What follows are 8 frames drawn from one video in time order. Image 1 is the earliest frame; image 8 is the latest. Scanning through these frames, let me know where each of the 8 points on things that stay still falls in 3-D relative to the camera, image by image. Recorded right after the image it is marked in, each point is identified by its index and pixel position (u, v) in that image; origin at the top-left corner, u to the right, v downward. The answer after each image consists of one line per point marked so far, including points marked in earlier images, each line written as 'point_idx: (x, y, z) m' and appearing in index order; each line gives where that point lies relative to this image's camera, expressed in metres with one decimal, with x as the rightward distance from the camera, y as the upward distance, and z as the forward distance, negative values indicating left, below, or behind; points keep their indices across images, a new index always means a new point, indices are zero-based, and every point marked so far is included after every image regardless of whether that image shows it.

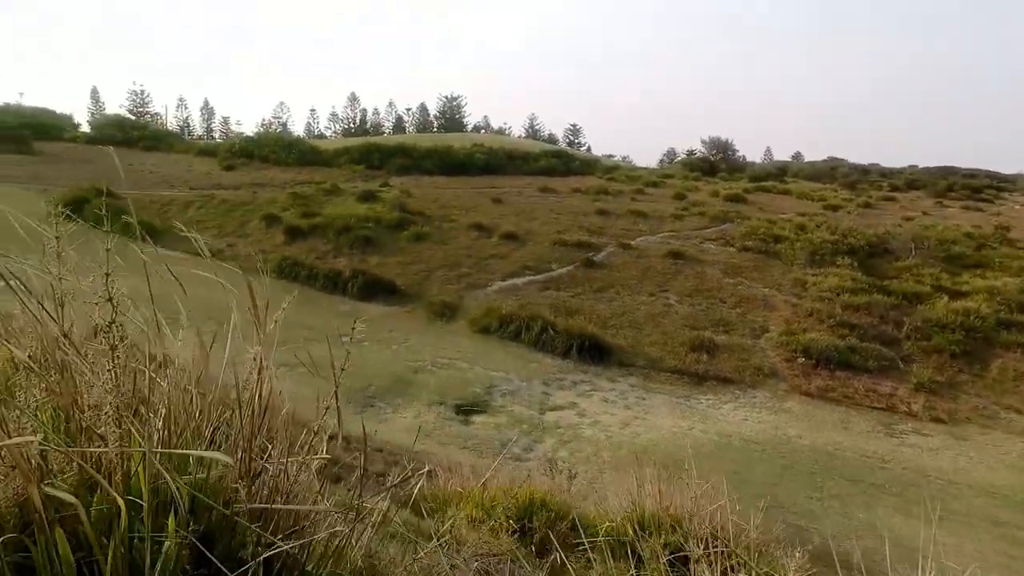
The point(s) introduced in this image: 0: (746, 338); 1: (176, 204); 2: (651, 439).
0: (+4.4, -0.9, +10.6) m
1: (-10.3, +2.7, +17.4) m
2: (+1.9, -2.0, +7.6) m
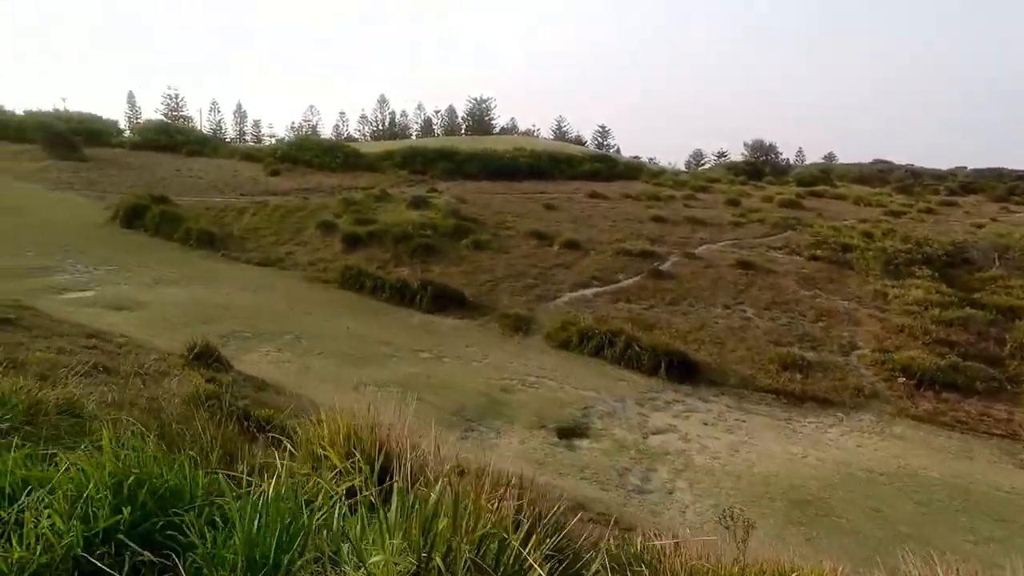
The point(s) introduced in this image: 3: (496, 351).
0: (+5.8, -1.2, +10.2) m
1: (-8.6, +2.4, +17.4) m
2: (+3.2, -2.3, +7.3) m
3: (-0.2, -1.3, +11.0) m
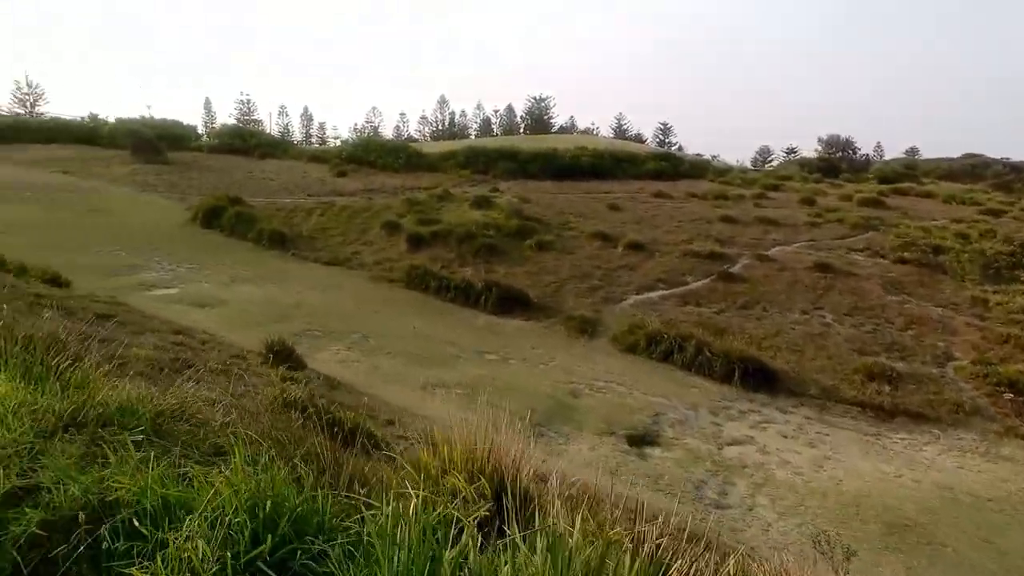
0: (+6.9, -1.3, +9.4) m
1: (-6.7, +2.5, +18.0) m
2: (+4.1, -2.4, +6.8) m
3: (+1.1, -1.3, +10.9) m
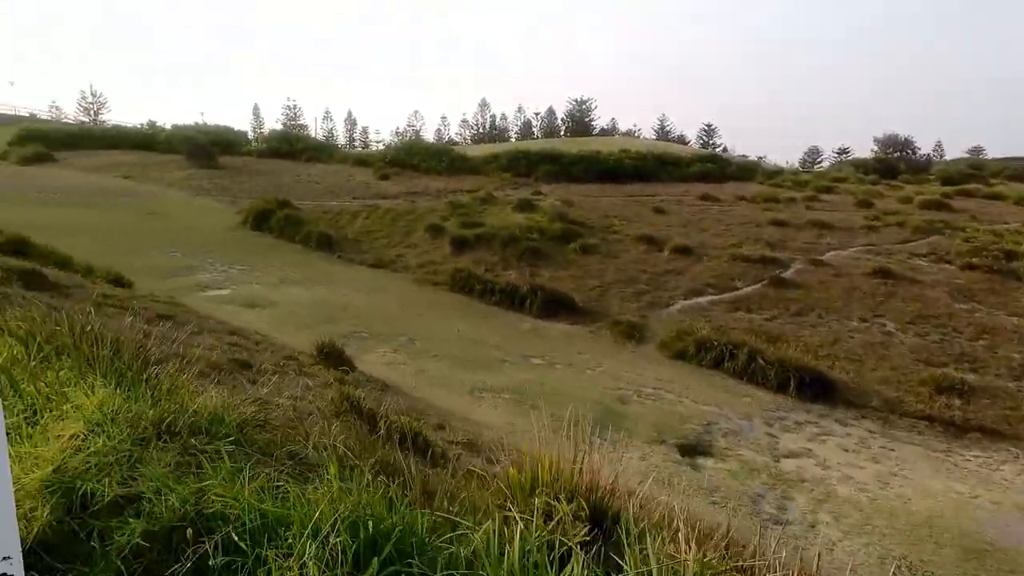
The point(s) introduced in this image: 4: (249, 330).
0: (+7.7, -1.4, +8.9) m
1: (-5.3, +2.5, +18.3) m
2: (+4.6, -2.5, +6.4) m
3: (+1.9, -1.4, +10.7) m
4: (-4.1, -0.7, +8.9) m
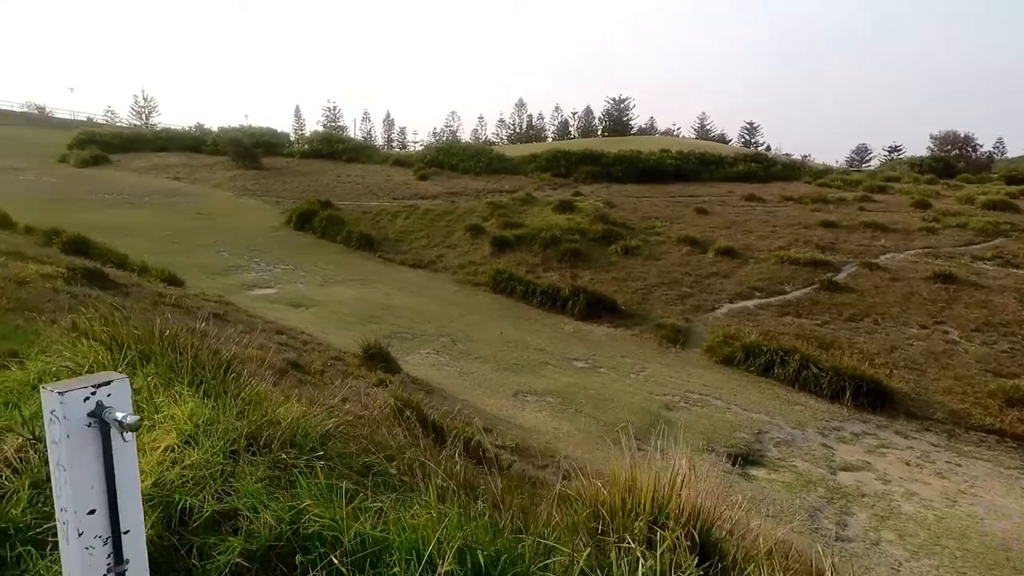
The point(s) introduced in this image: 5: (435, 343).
0: (+8.3, -1.5, +8.3) m
1: (-4.0, +2.5, +18.5) m
2: (+5.1, -2.5, +6.0) m
3: (+2.7, -1.5, +10.4) m
4: (-3.4, -0.7, +9.0) m
5: (-1.4, -1.0, +10.4) m
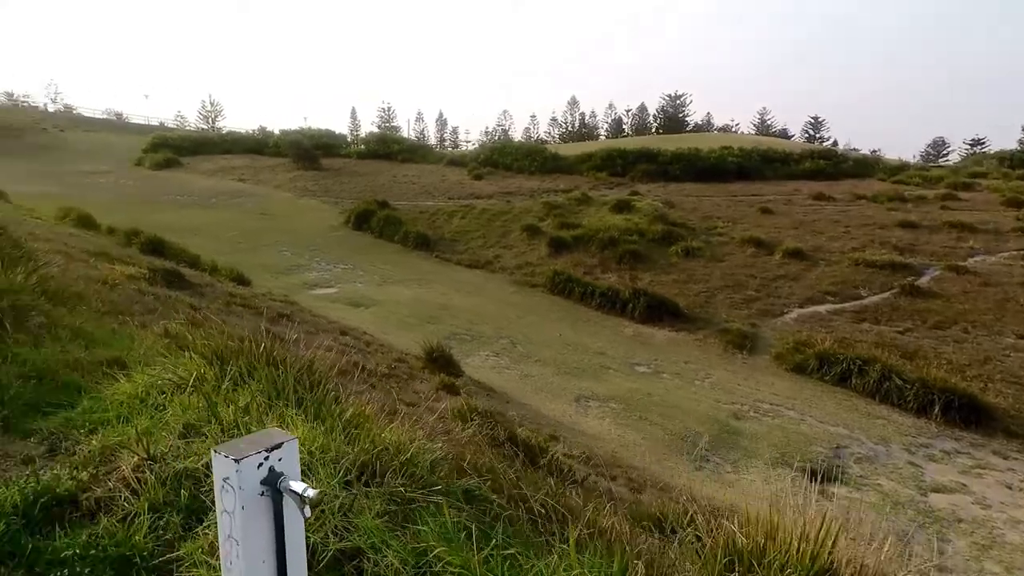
0: (+9.2, -1.6, +7.4) m
1: (-2.2, +2.5, +18.6) m
2: (+5.8, -2.6, +5.4) m
3: (+3.7, -1.5, +10.0) m
4: (-2.4, -0.7, +9.2) m
5: (-0.3, -1.0, +10.3) m
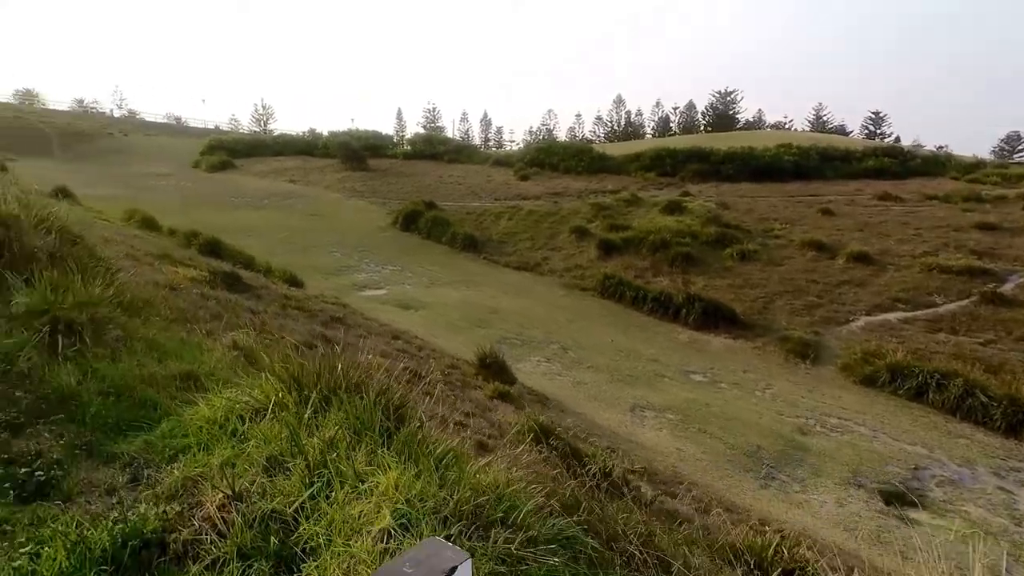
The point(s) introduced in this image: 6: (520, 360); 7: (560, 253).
0: (+9.9, -1.8, +6.6) m
1: (-0.7, +2.4, +18.6) m
2: (+6.3, -2.8, +4.8) m
3: (+4.6, -1.6, +9.6) m
4: (-1.6, -0.7, +9.1) m
5: (+0.6, -1.1, +10.1) m
6: (+0.1, -1.2, +9.6) m
7: (+1.3, +1.0, +15.5) m
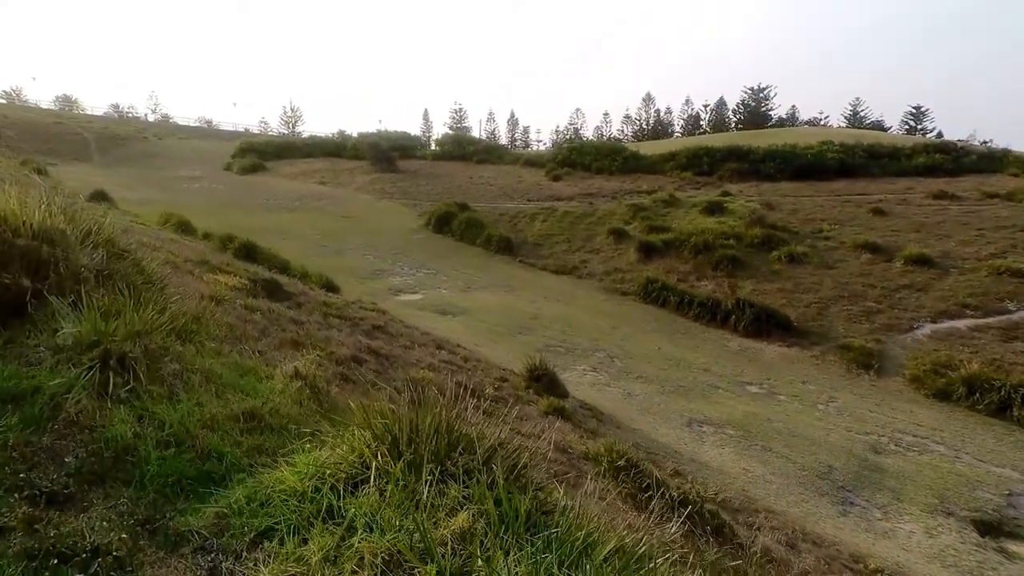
0: (+10.5, -1.9, +5.8) m
1: (+0.4, +2.3, +18.2) m
2: (+6.9, -2.9, +4.1) m
3: (+5.3, -1.7, +9.0) m
4: (-0.9, -0.8, +8.8) m
5: (+1.3, -1.2, +9.7) m
6: (+0.9, -1.3, +9.1) m
7: (+2.3, +0.9, +15.0) m
